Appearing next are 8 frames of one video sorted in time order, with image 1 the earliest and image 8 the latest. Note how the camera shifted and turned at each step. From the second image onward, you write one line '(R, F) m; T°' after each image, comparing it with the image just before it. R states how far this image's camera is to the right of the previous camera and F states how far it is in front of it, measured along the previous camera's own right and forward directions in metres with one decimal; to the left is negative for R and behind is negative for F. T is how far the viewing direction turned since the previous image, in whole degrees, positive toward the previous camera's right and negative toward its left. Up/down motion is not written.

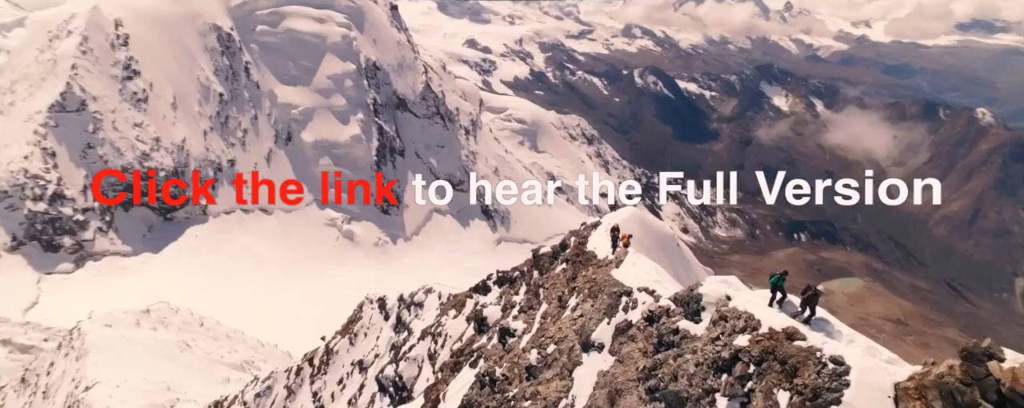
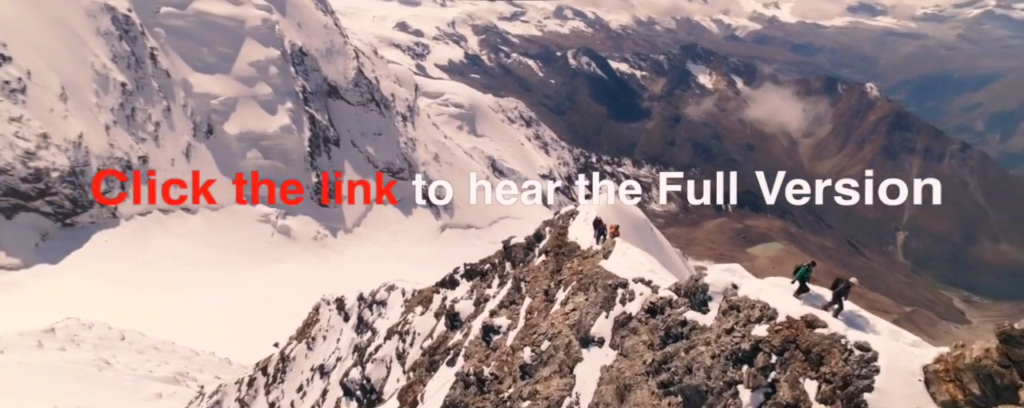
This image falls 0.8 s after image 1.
(-1.9, +0.9) m; +7°
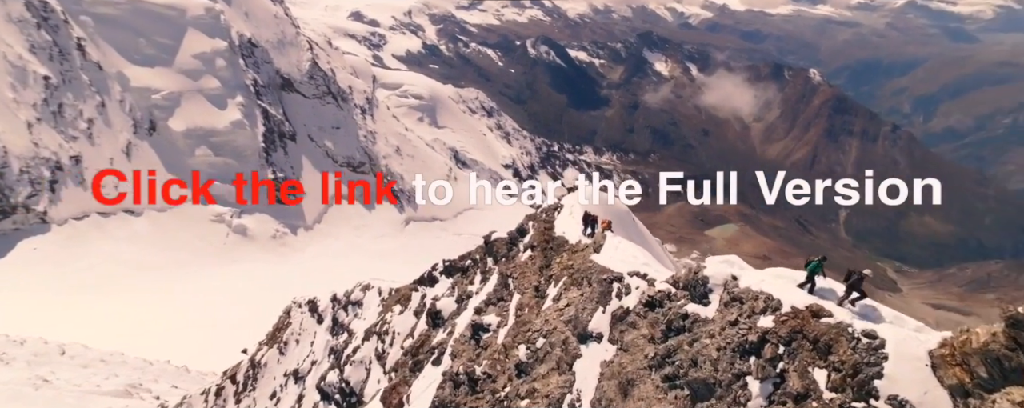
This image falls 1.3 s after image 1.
(-1.2, +0.4) m; +4°
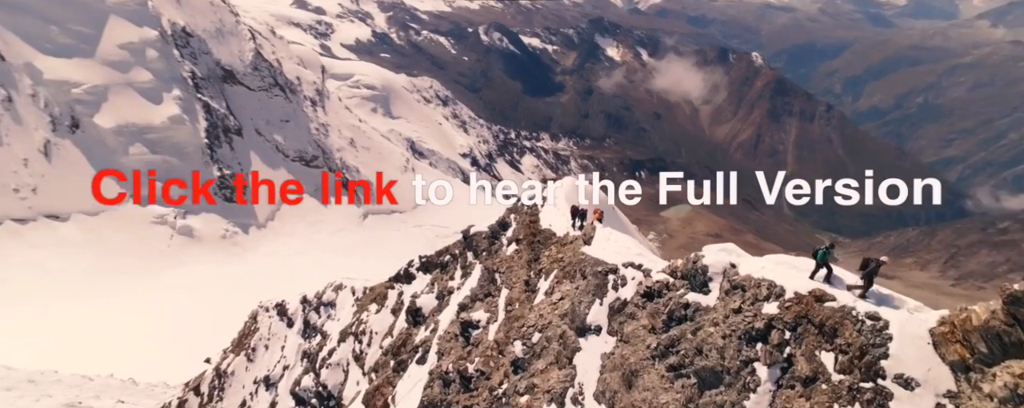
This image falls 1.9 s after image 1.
(-1.3, +0.4) m; +5°
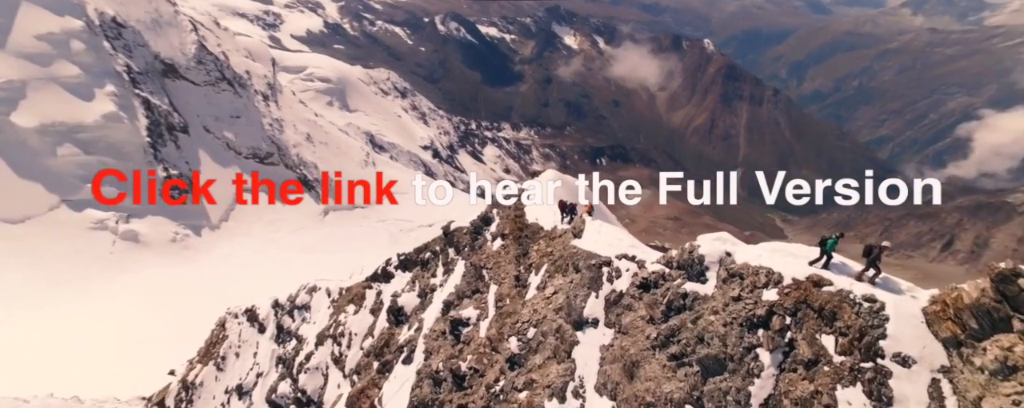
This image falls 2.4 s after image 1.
(-1.2, +0.2) m; +4°
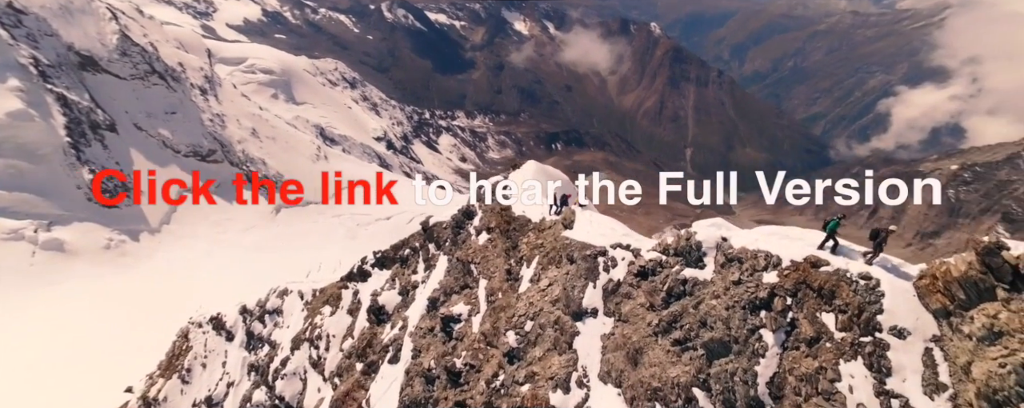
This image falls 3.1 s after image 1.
(-1.5, +0.2) m; +5°
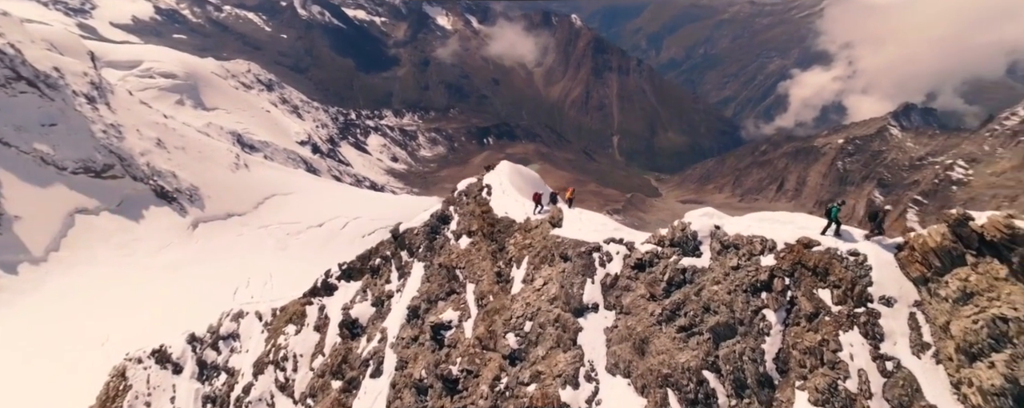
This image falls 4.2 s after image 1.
(-2.4, +0.1) m; +8°
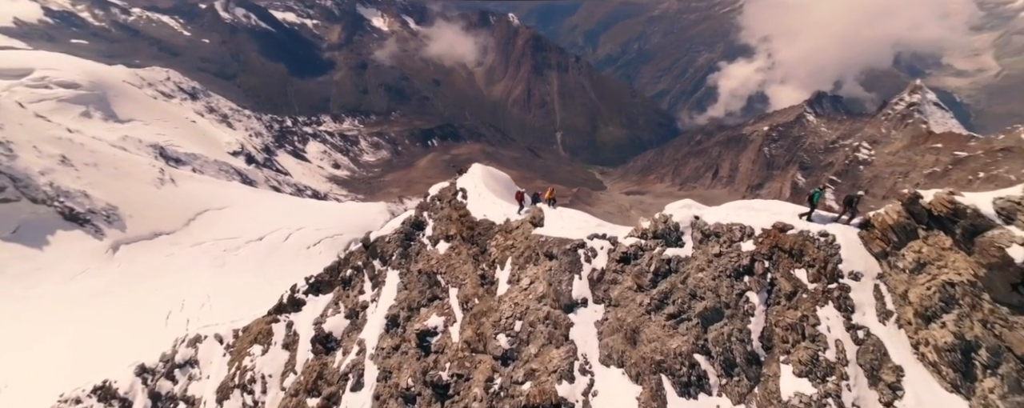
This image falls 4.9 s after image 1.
(-1.6, -0.2) m; +6°
